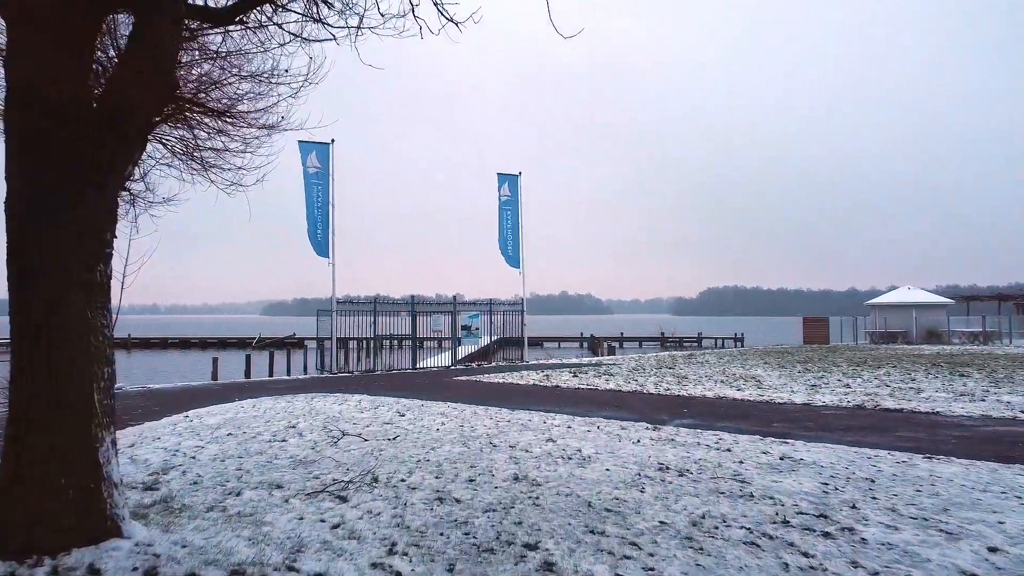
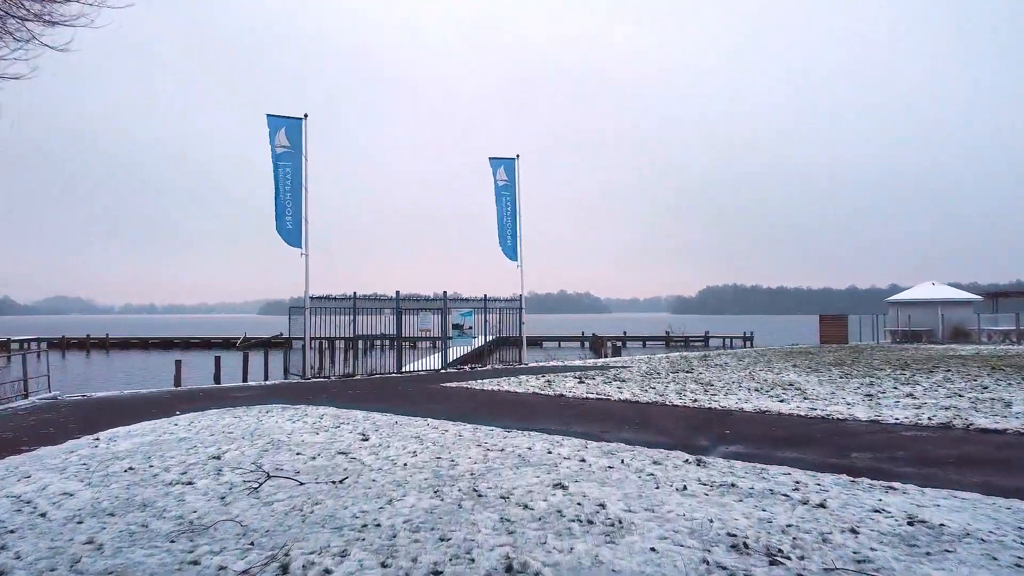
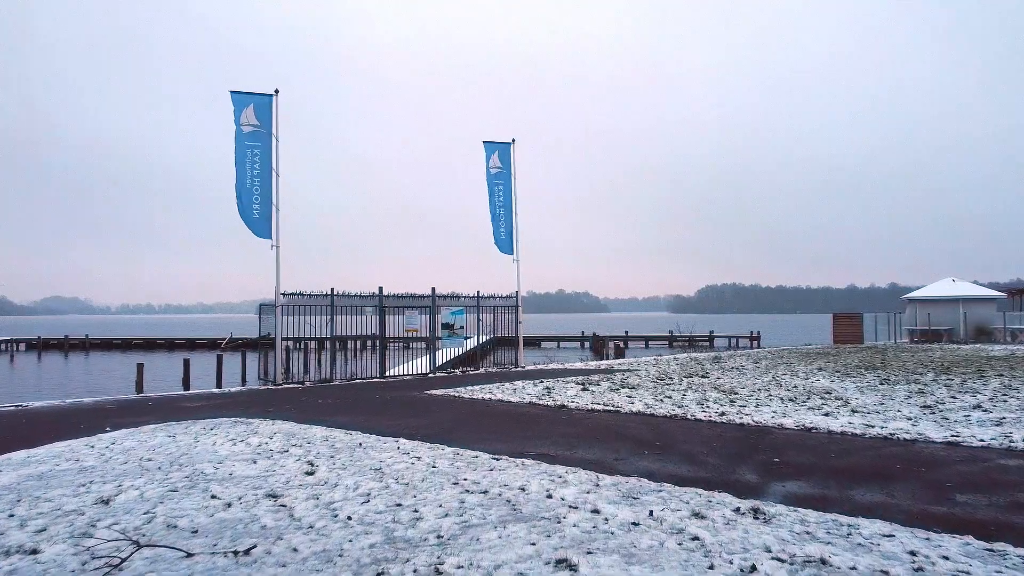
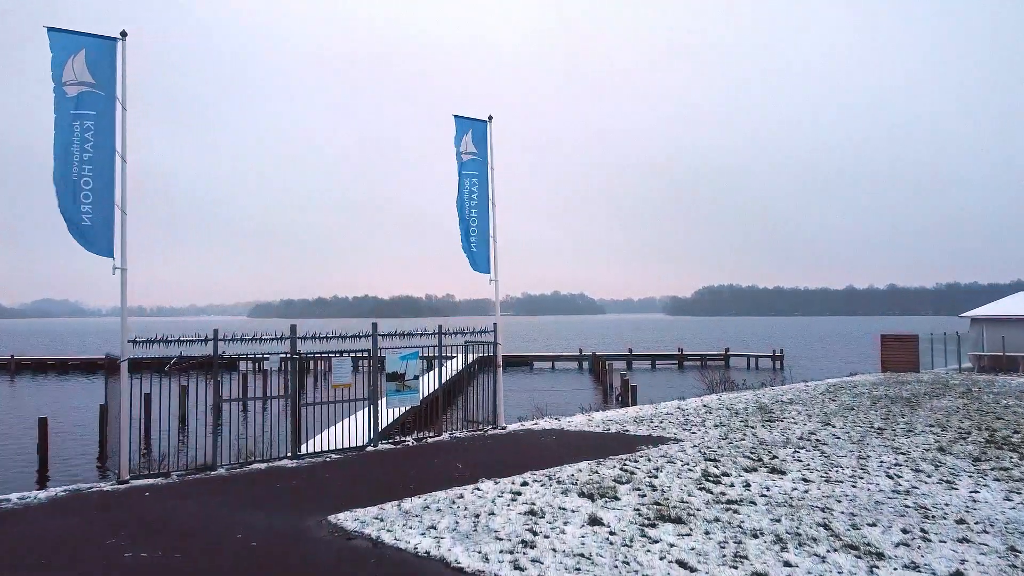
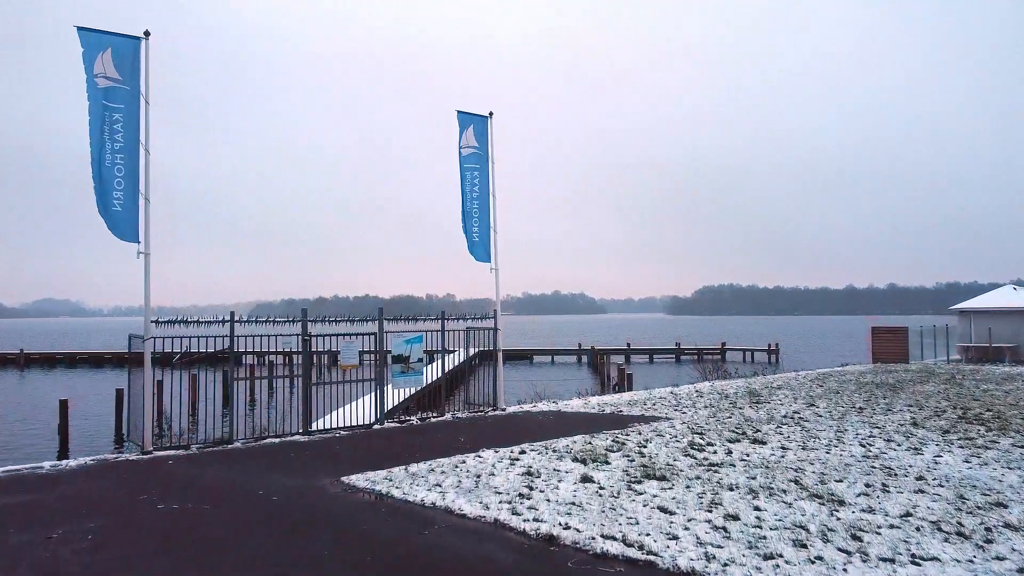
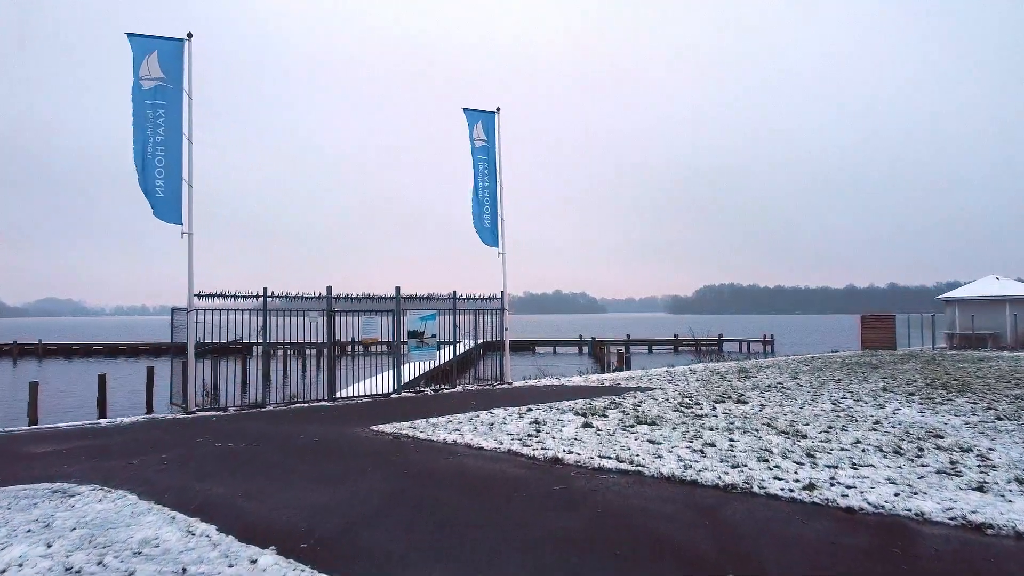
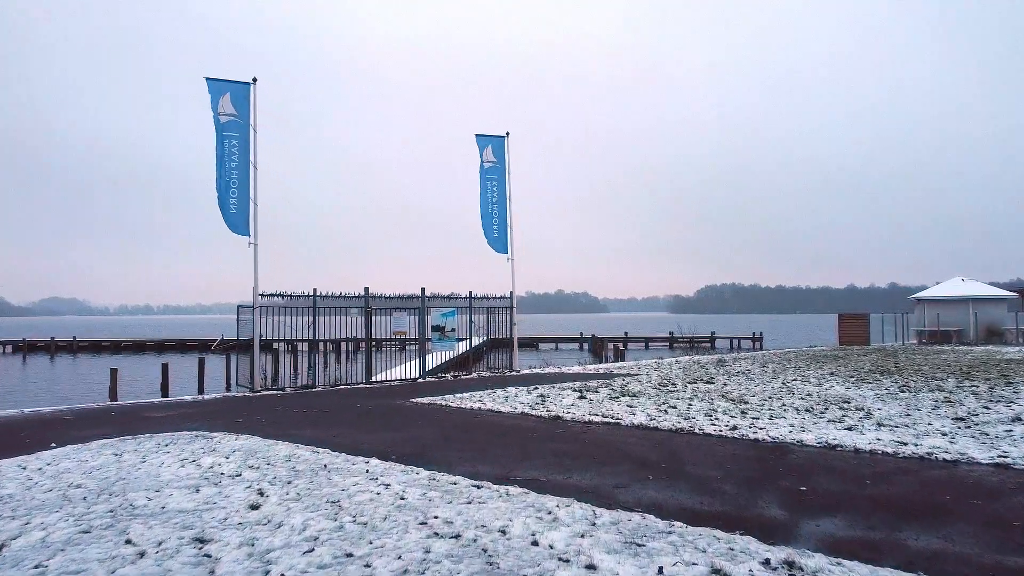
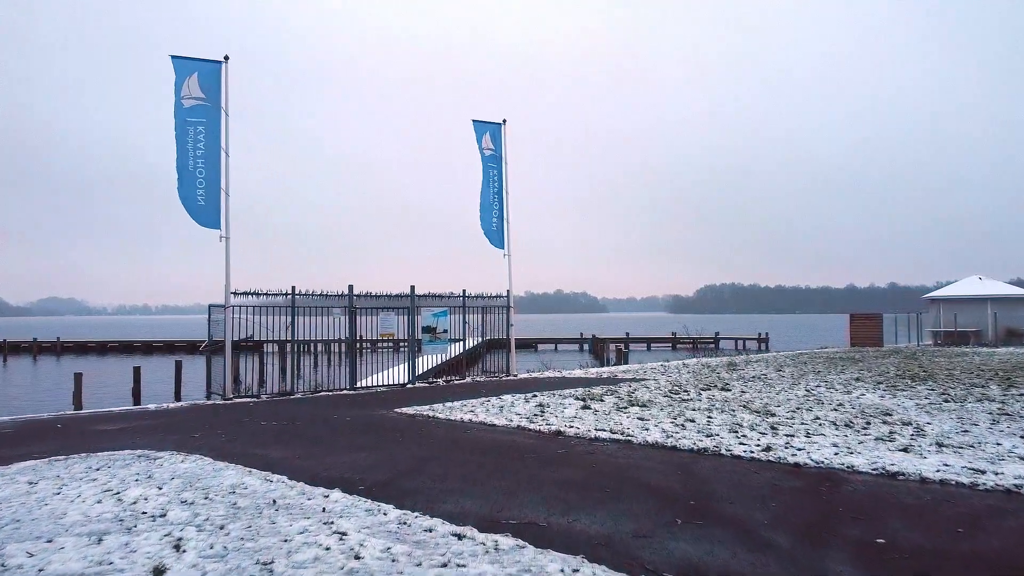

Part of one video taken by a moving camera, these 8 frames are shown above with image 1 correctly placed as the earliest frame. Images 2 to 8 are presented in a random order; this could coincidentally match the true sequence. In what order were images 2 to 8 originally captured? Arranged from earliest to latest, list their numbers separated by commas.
2, 3, 7, 8, 6, 5, 4
